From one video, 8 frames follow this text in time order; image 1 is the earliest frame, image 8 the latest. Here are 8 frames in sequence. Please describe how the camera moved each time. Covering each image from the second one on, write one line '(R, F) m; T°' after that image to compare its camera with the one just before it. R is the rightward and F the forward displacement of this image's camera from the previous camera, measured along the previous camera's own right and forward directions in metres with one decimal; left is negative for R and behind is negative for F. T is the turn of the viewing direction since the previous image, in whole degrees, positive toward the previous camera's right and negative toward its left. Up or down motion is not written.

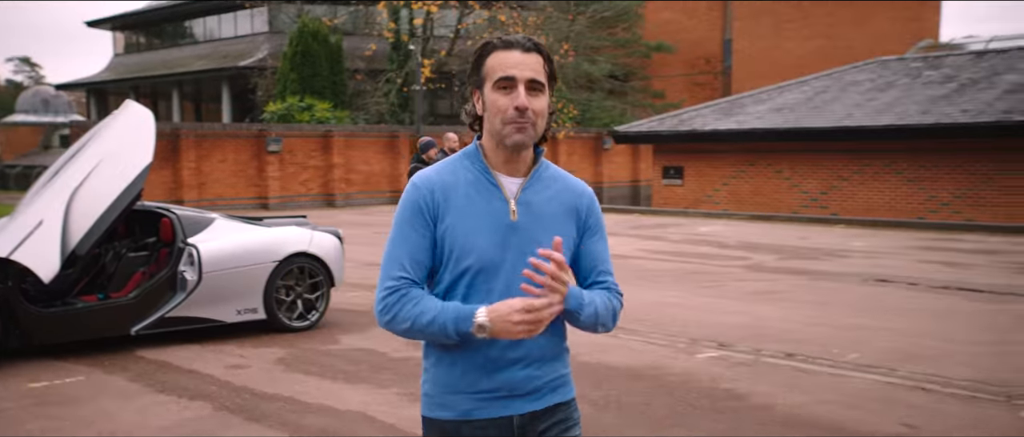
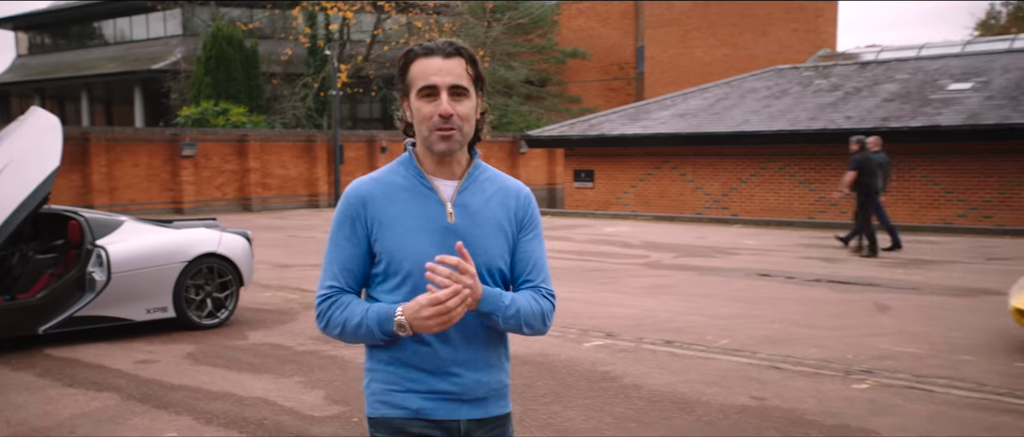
(+0.2, -0.6) m; +5°
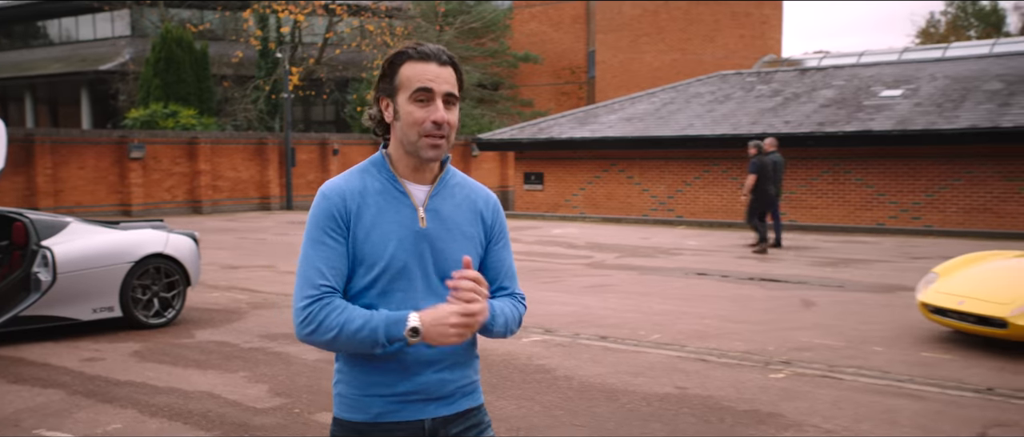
(+0.2, -0.3) m; +3°
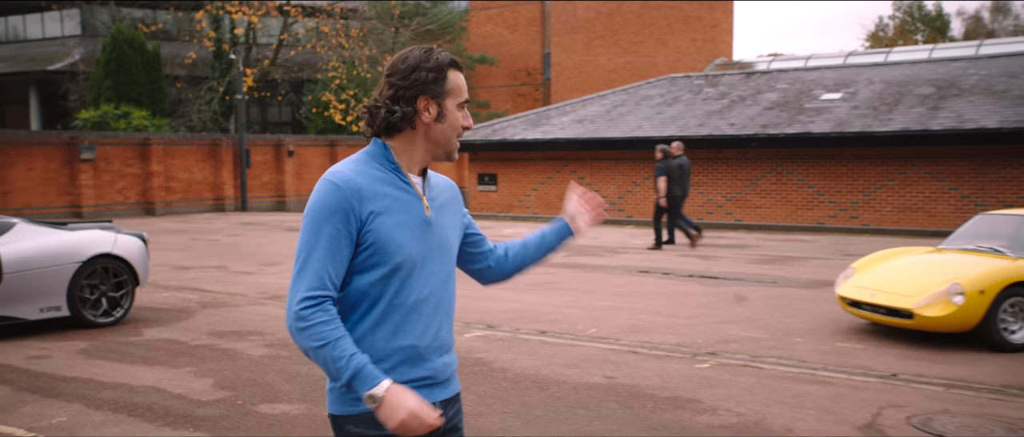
(+0.2, -0.3) m; +3°
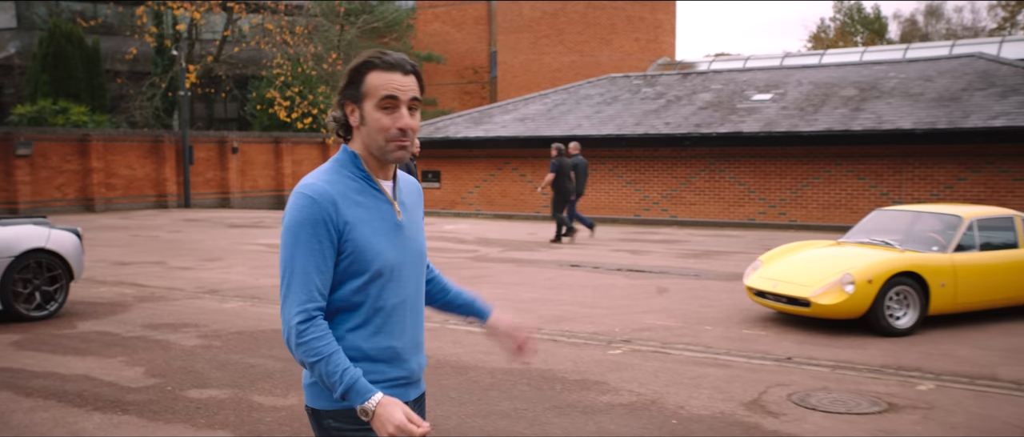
(+0.3, -0.4) m; +3°
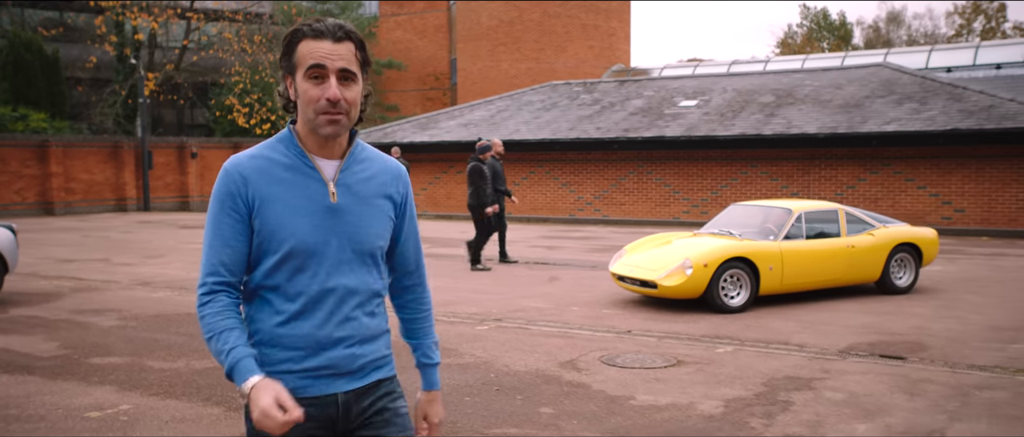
(+1.1, -1.2) m; +1°
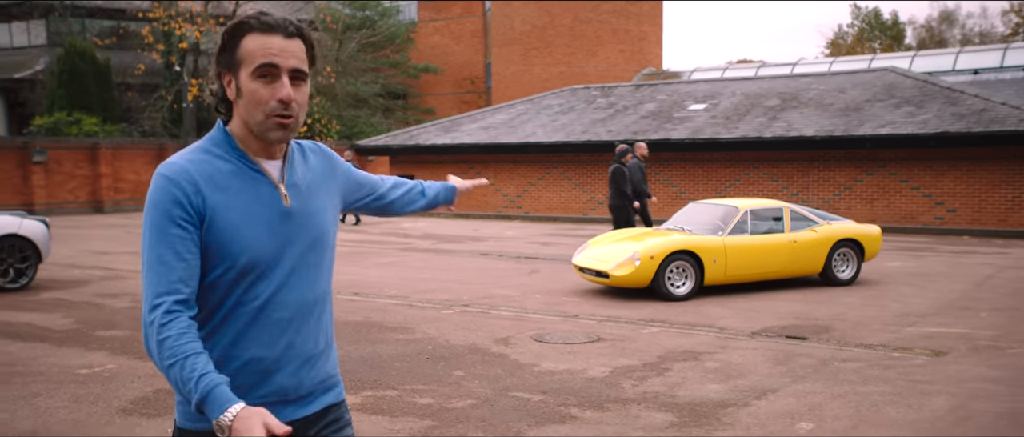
(+1.1, -1.0) m; -3°
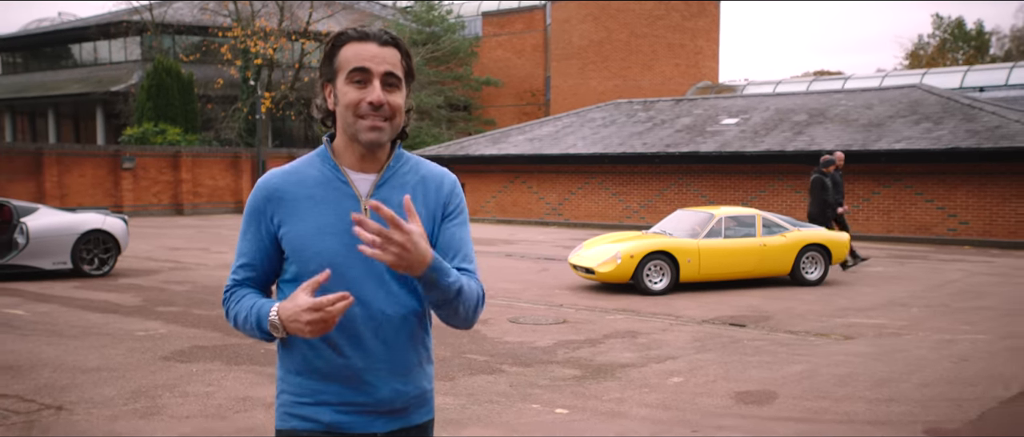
(+1.1, -1.5) m; -5°
